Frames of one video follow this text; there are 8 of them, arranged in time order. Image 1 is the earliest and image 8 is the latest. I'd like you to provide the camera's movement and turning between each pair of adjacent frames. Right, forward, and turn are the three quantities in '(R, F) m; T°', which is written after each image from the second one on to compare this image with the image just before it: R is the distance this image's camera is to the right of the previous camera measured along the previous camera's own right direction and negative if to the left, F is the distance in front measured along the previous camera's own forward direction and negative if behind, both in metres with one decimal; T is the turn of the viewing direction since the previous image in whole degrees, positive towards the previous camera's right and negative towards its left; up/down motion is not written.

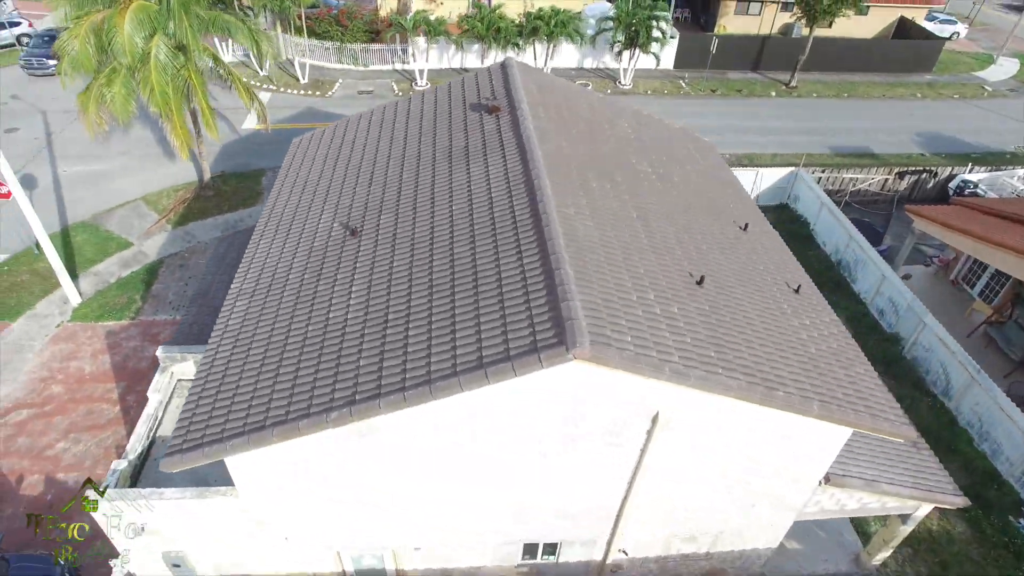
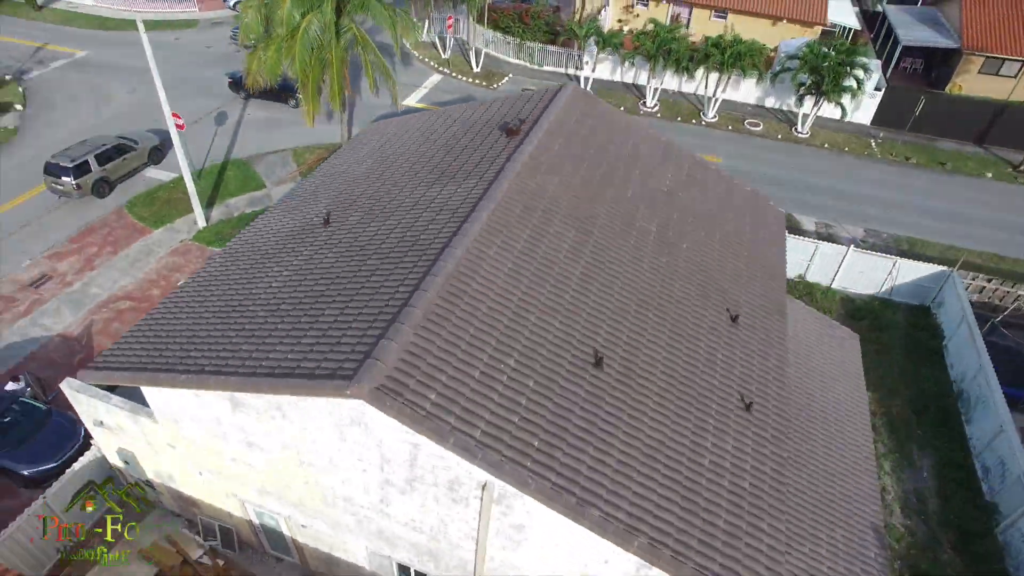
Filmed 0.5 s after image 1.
(+3.9, +0.9) m; -18°
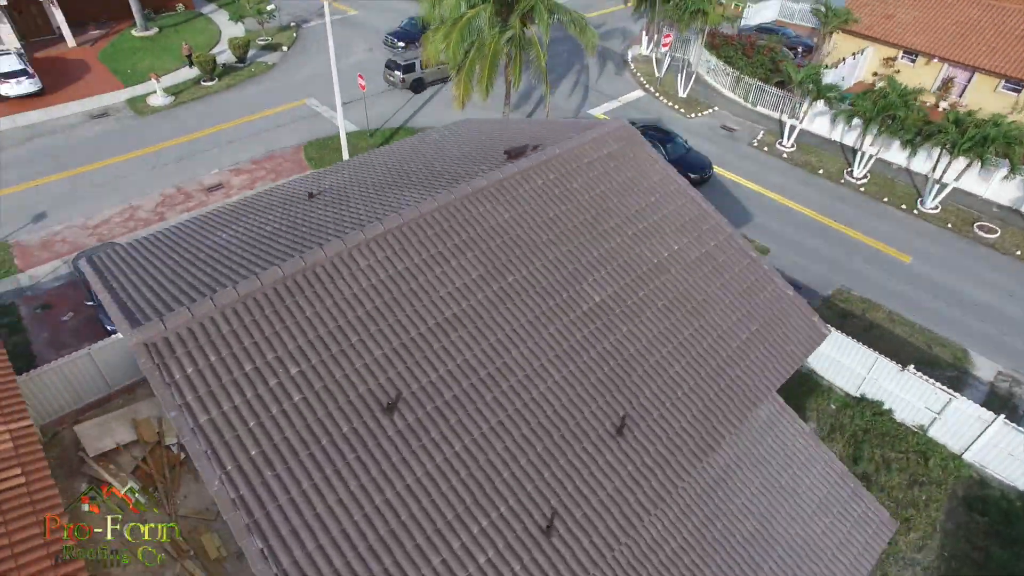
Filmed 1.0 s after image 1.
(+4.6, +1.6) m; -21°
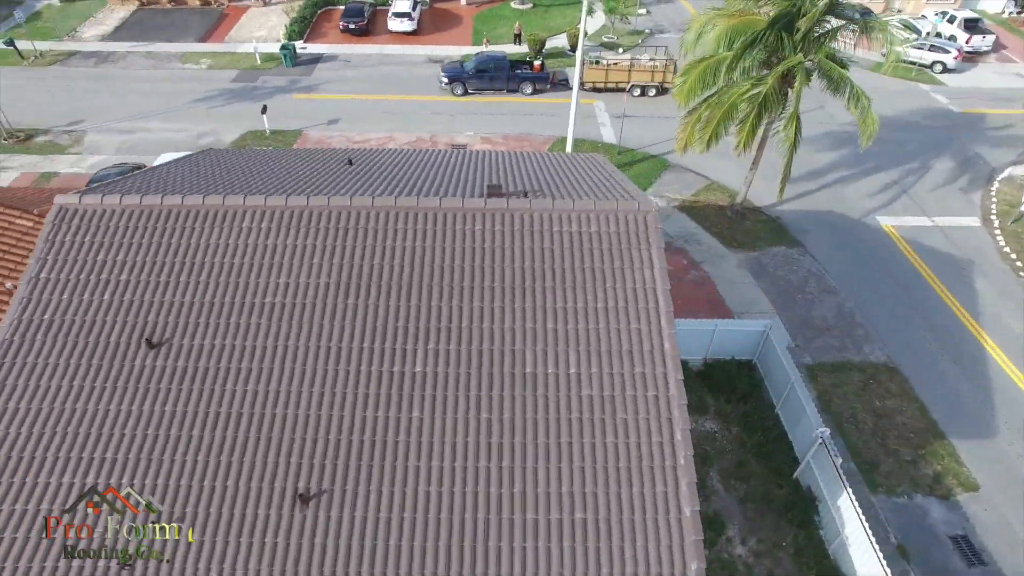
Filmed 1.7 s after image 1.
(+5.5, +2.8) m; -30°
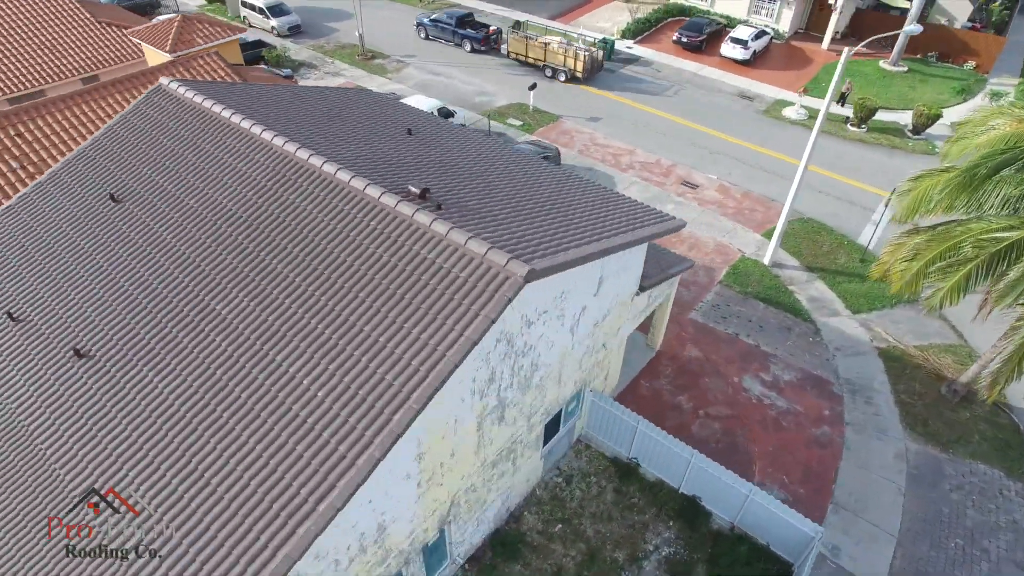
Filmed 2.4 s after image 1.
(+5.5, +2.6) m; -29°
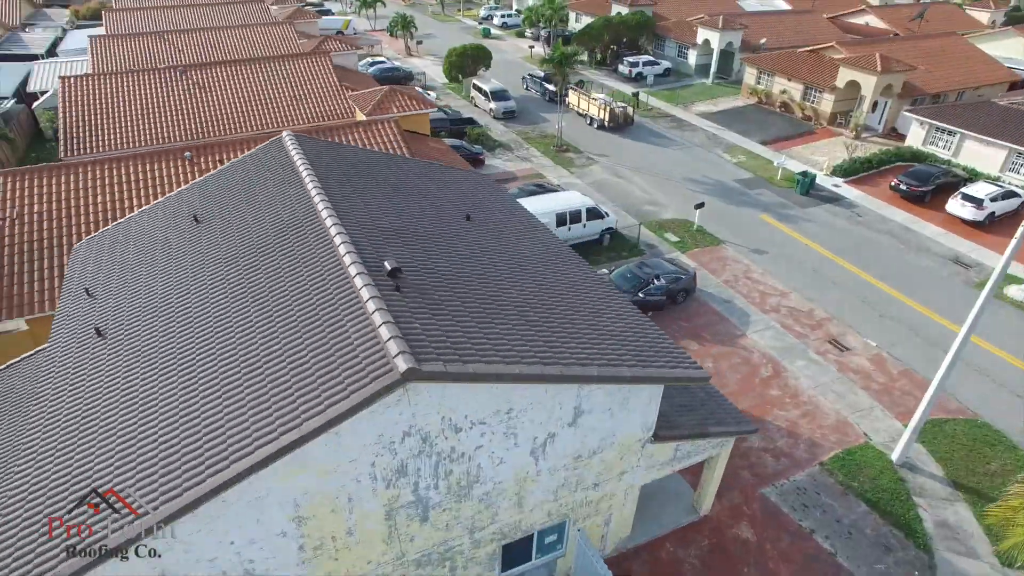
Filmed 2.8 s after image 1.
(+3.4, +0.9) m; -20°
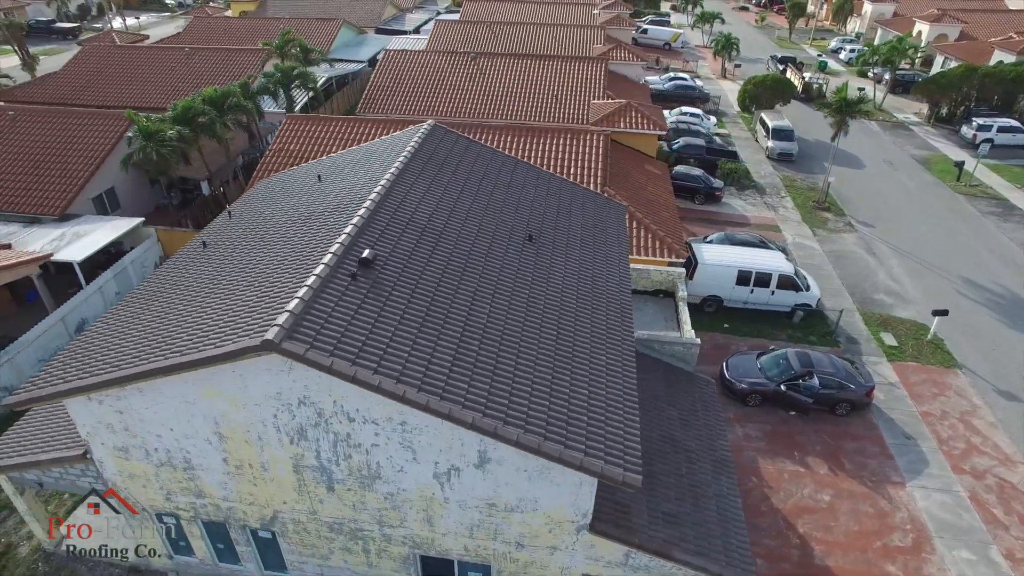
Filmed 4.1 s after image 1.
(+4.7, +1.4) m; -27°
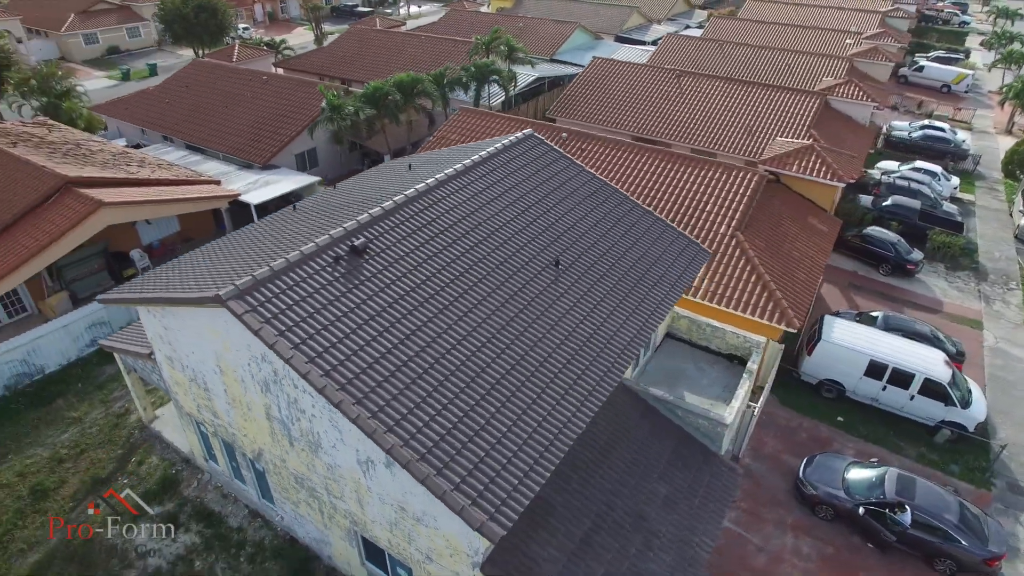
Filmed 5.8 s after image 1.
(+3.8, +0.9) m; -21°
